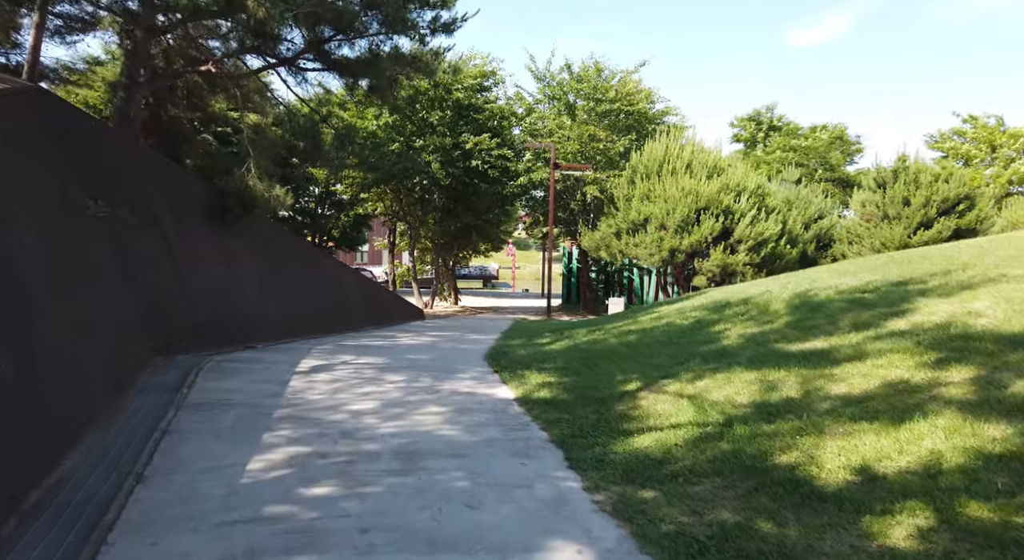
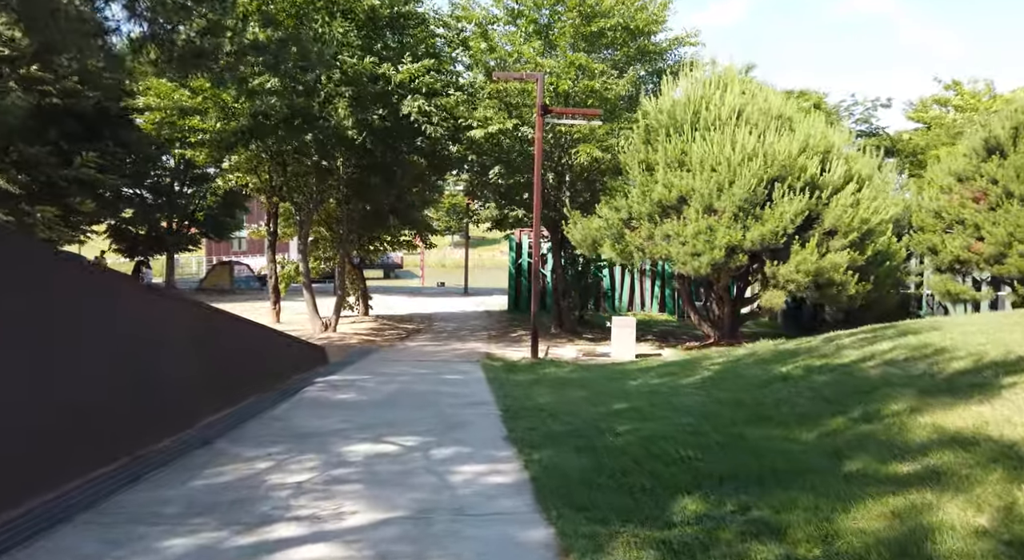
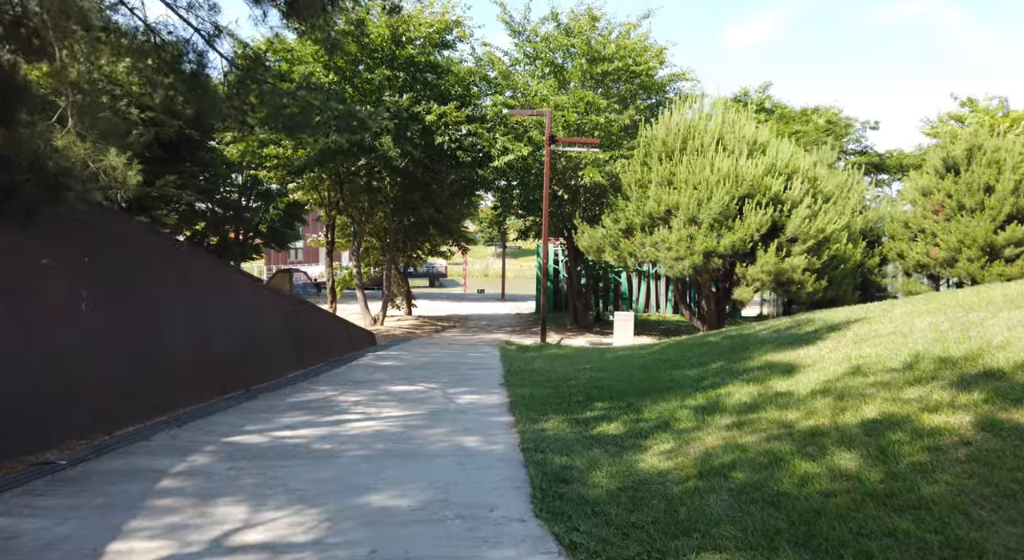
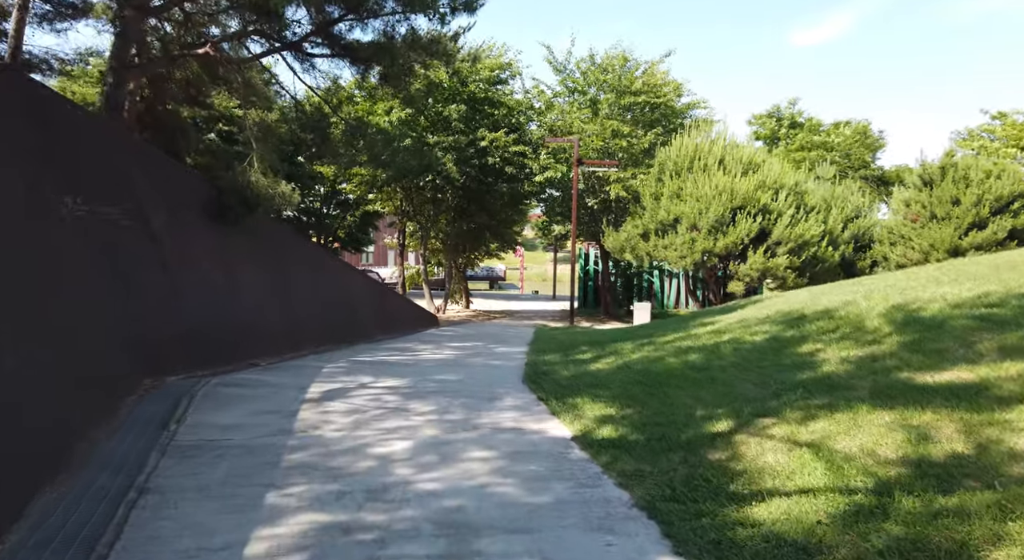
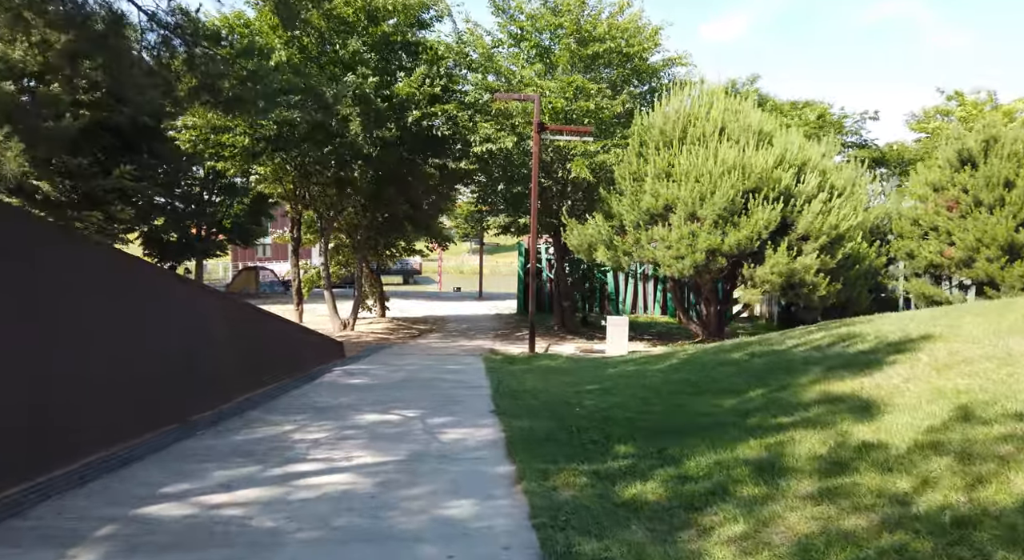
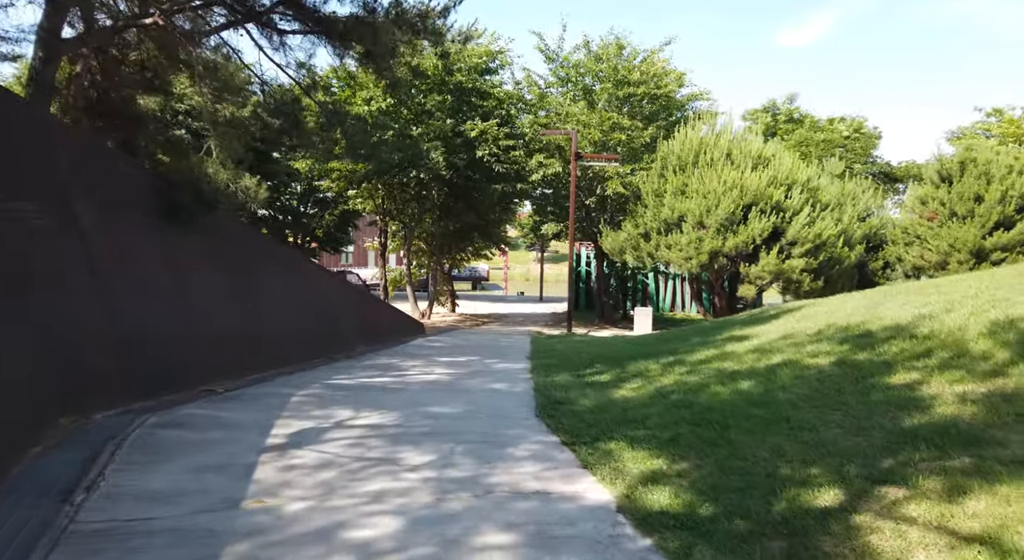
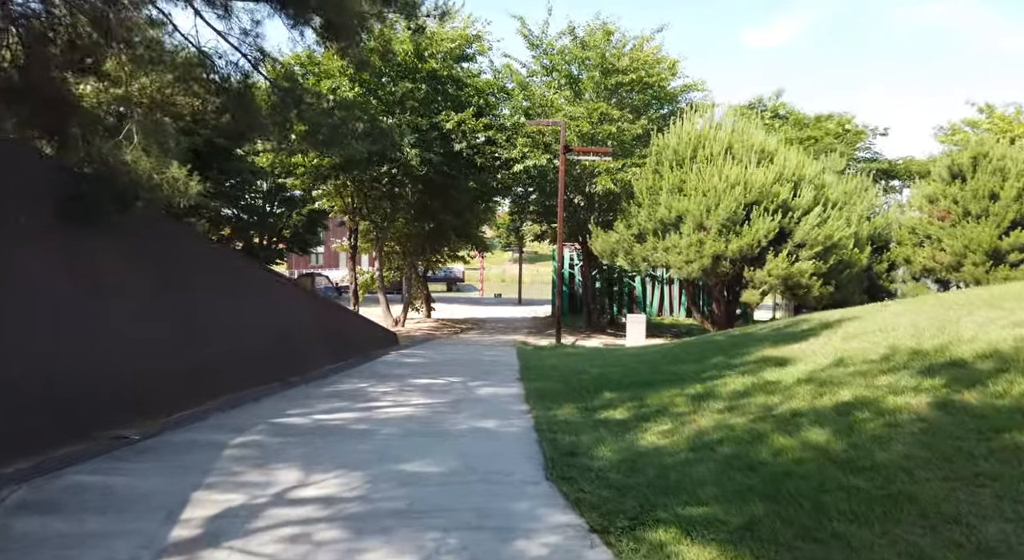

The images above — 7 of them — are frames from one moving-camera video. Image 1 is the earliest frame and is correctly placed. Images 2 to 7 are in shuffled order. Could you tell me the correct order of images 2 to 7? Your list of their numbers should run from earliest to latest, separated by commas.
4, 6, 7, 3, 5, 2
